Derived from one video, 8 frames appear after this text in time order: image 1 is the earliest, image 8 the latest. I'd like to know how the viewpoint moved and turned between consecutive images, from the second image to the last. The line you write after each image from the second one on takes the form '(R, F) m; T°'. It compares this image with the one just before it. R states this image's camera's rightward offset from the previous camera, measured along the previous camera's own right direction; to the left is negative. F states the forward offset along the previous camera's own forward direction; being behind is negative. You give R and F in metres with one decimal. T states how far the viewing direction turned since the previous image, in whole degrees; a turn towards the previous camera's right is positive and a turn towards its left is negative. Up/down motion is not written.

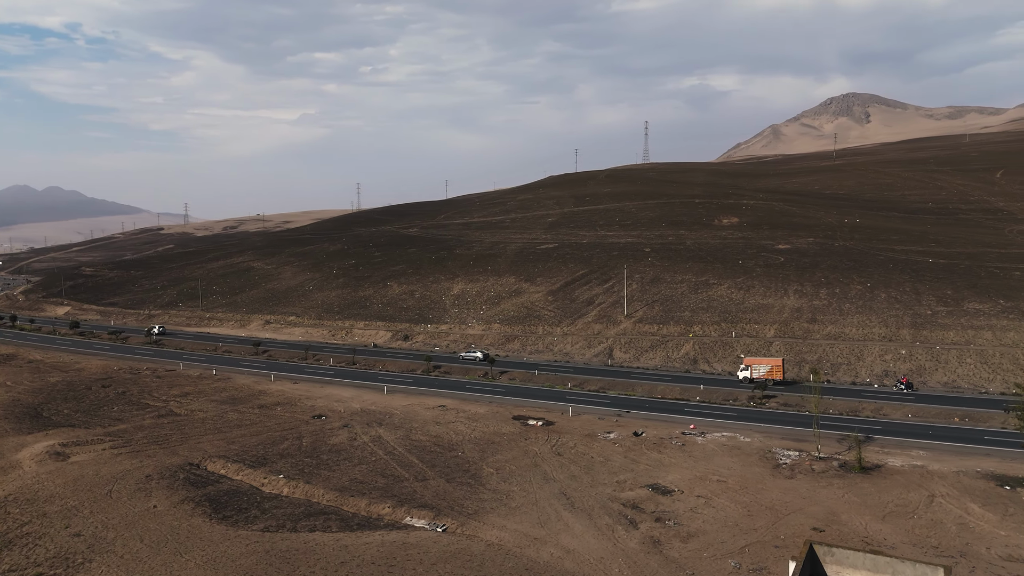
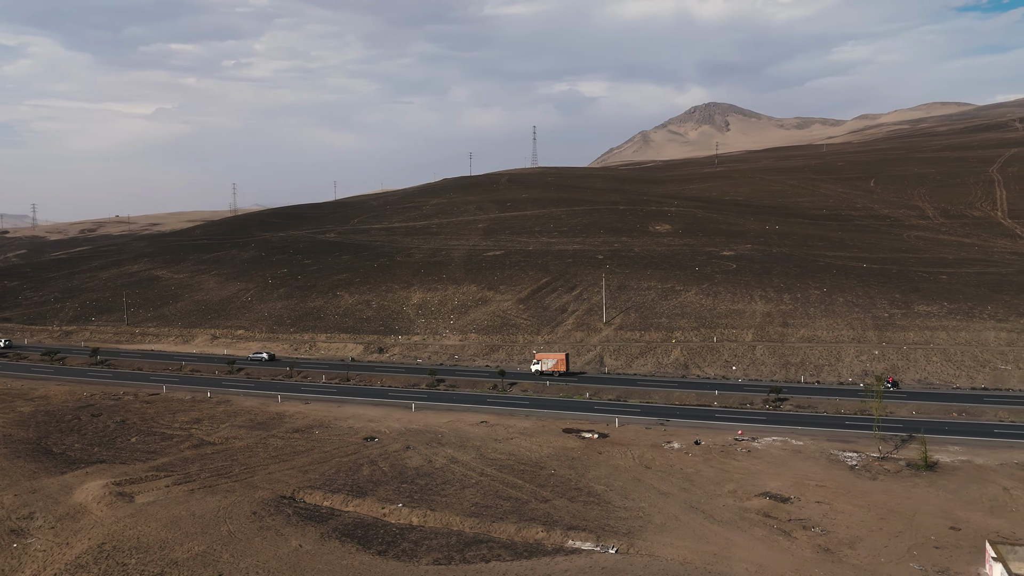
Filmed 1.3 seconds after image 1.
(-7.9, +0.5) m; +9°
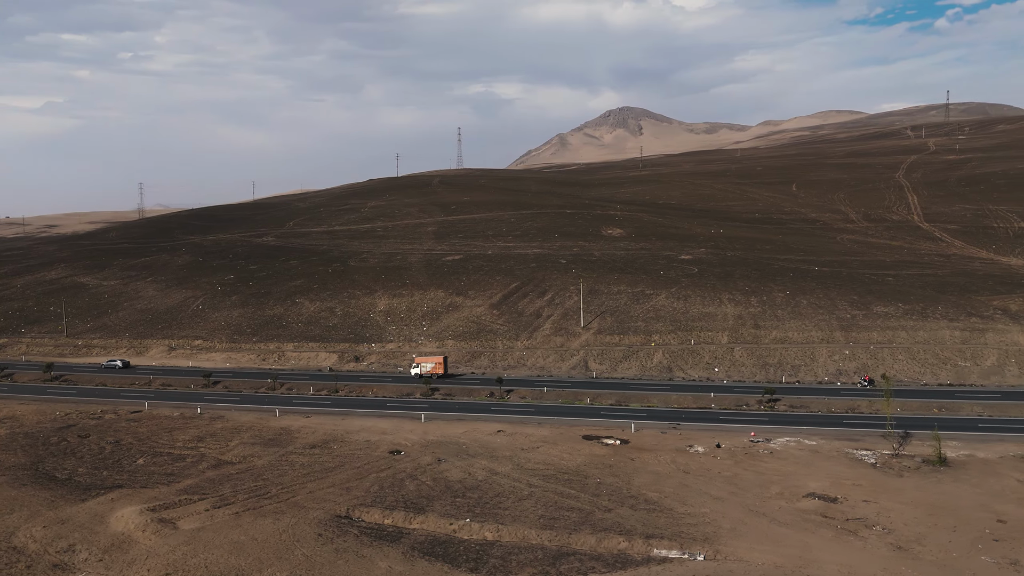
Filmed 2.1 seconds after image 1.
(-4.8, +0.2) m; +6°
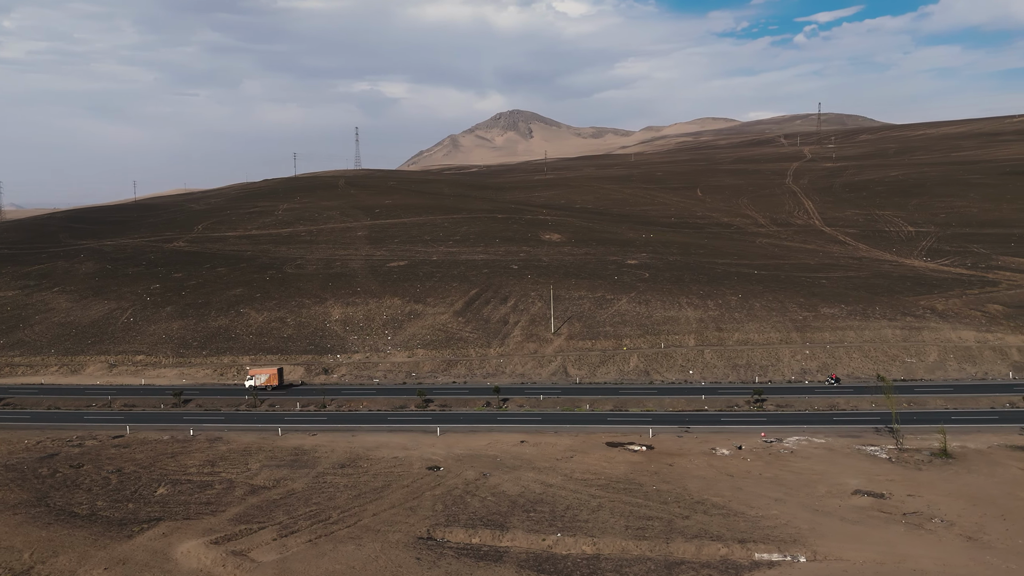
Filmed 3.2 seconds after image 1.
(-6.3, +0.3) m; +8°
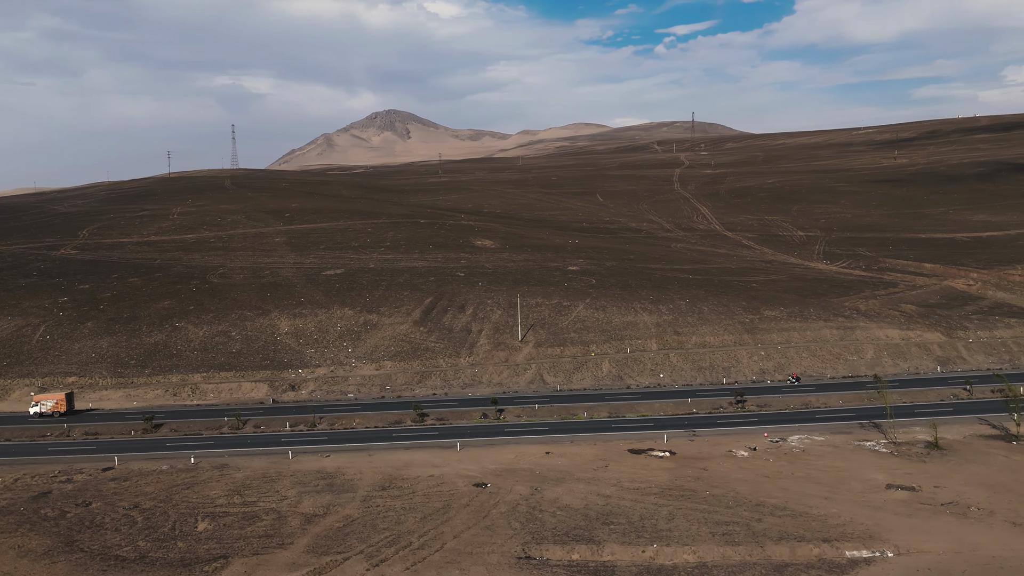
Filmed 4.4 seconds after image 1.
(-7.1, +0.4) m; +9°
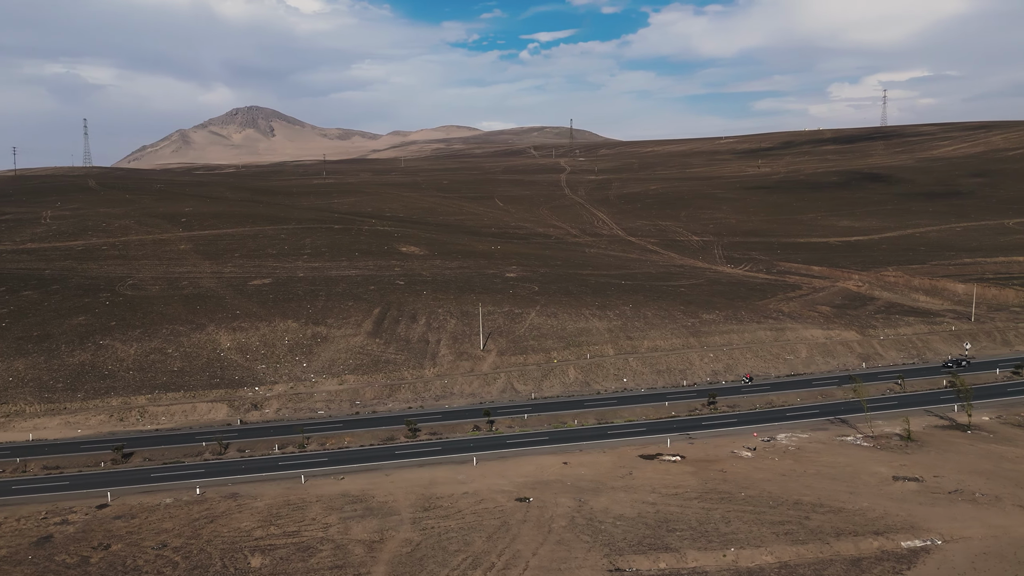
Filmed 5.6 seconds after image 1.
(-7.2, +0.3) m; +10°
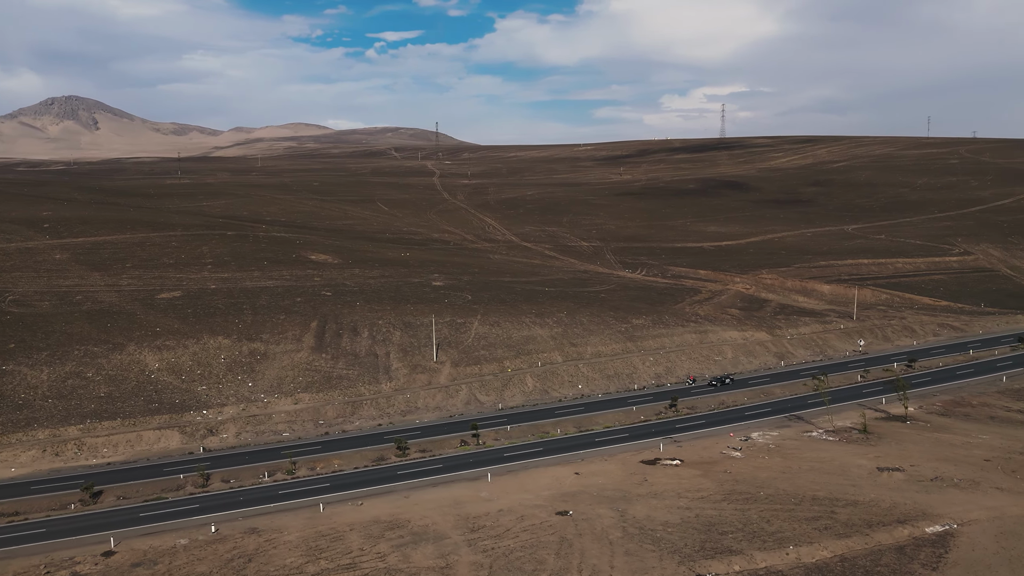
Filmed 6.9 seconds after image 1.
(-7.9, +0.4) m; +11°
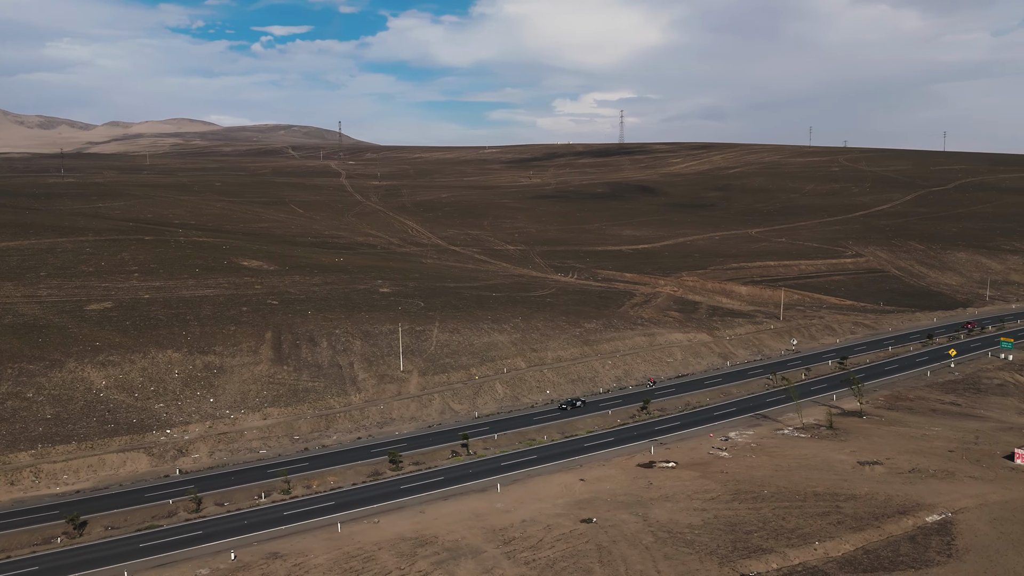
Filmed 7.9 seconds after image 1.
(-5.5, +0.1) m; +8°
